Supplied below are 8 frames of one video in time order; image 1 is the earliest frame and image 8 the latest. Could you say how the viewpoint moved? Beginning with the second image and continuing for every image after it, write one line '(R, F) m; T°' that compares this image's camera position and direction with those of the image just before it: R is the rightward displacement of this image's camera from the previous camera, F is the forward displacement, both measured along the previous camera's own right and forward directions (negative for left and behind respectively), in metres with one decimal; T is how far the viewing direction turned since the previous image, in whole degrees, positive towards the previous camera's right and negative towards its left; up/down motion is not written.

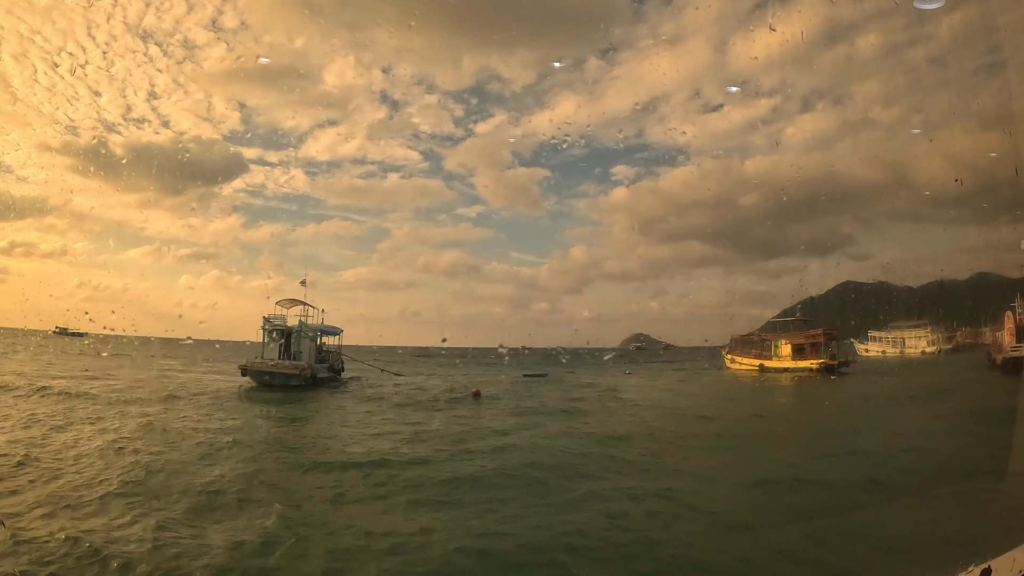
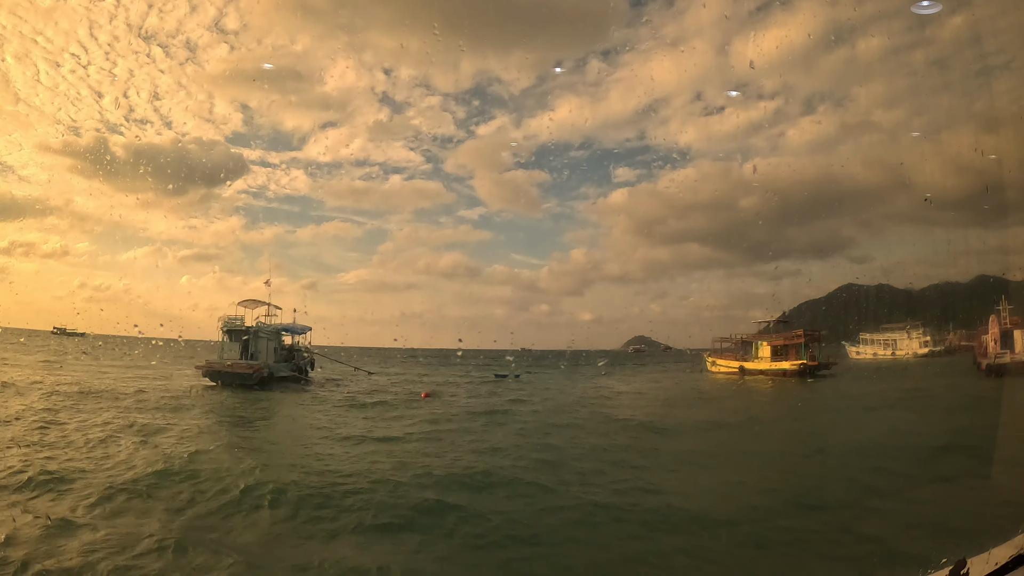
(+1.4, +0.2) m; -1°
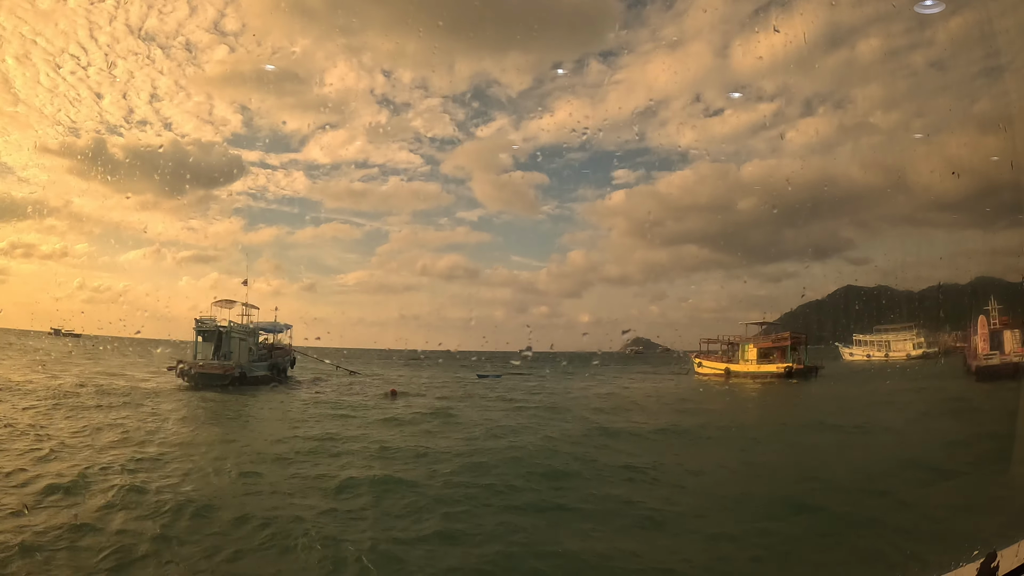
(-1.8, -0.8) m; +1°
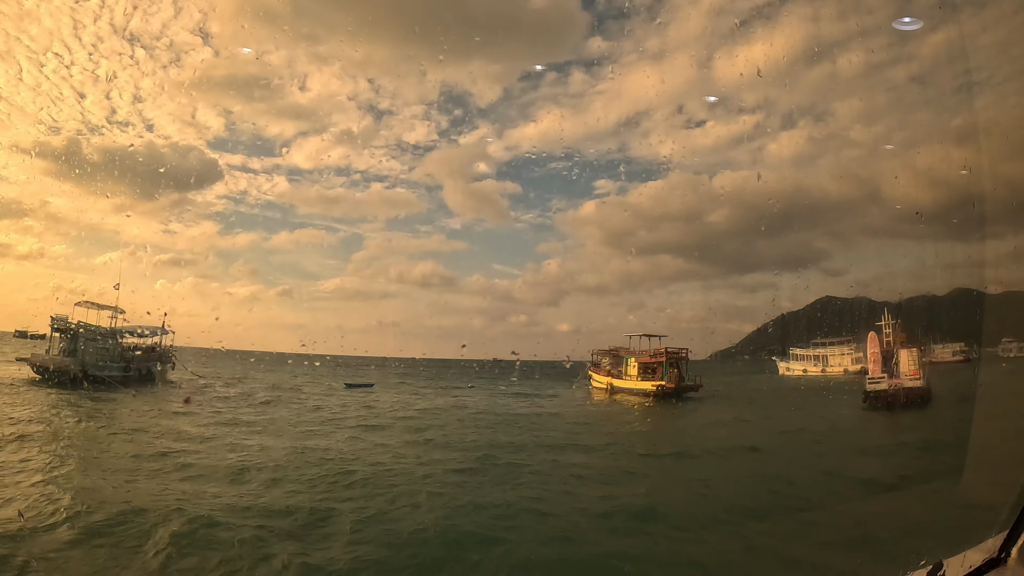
(+1.4, 0.0) m; +1°
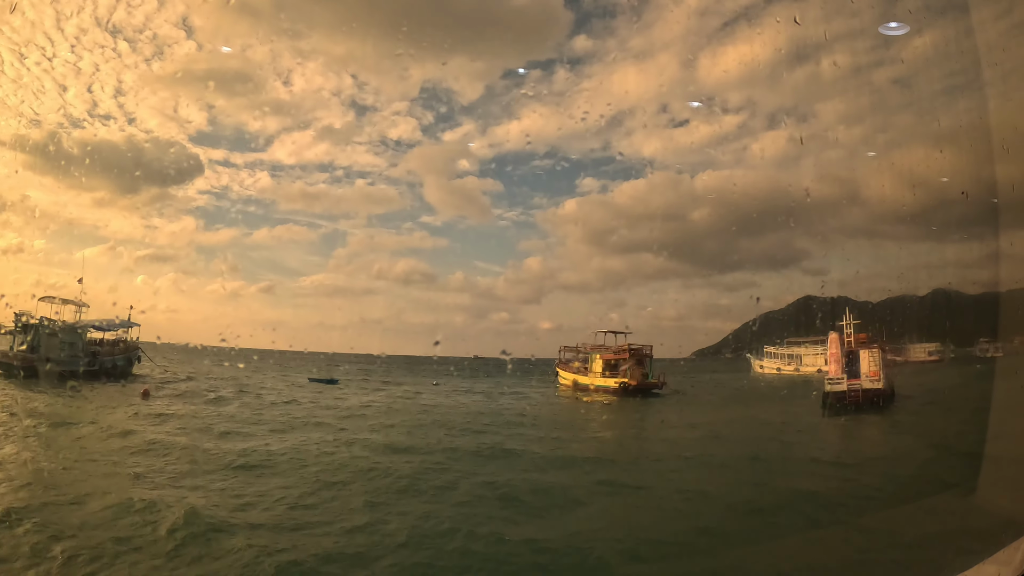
(+1.2, -0.1) m; +1°
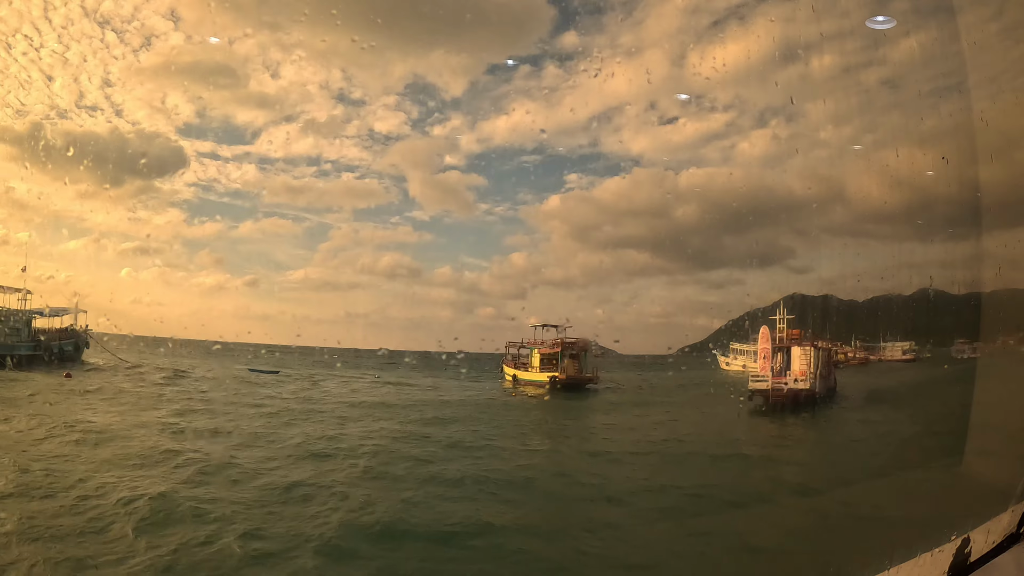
(+1.0, 0.0) m; +1°
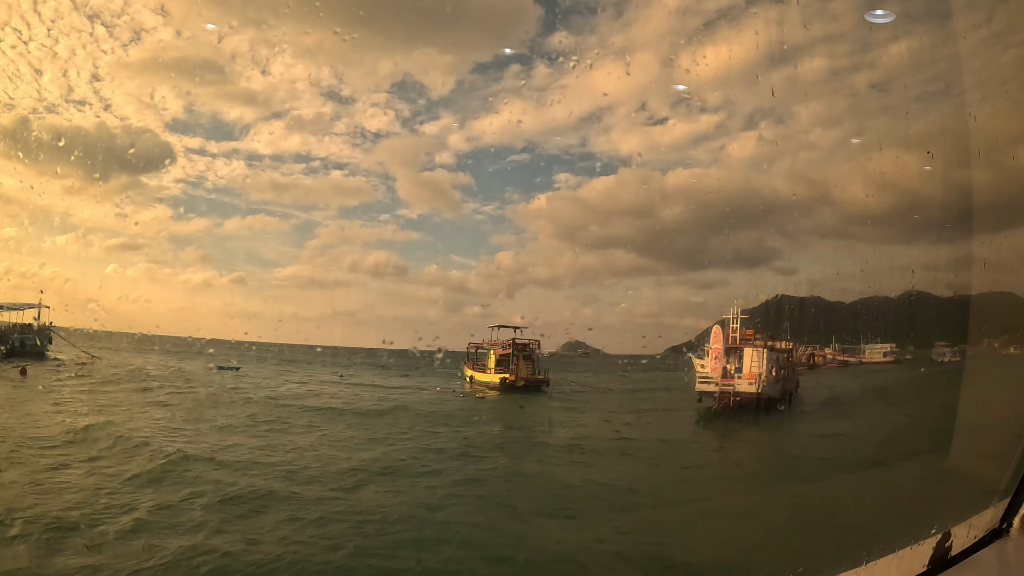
(+0.9, -0.1) m; +1°
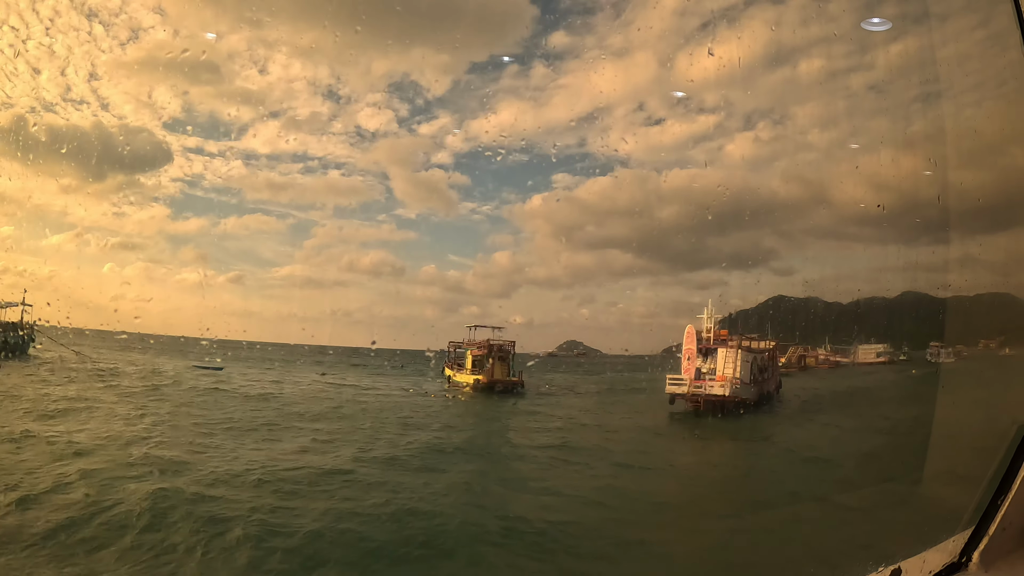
(+0.2, 0.0) m; 0°
